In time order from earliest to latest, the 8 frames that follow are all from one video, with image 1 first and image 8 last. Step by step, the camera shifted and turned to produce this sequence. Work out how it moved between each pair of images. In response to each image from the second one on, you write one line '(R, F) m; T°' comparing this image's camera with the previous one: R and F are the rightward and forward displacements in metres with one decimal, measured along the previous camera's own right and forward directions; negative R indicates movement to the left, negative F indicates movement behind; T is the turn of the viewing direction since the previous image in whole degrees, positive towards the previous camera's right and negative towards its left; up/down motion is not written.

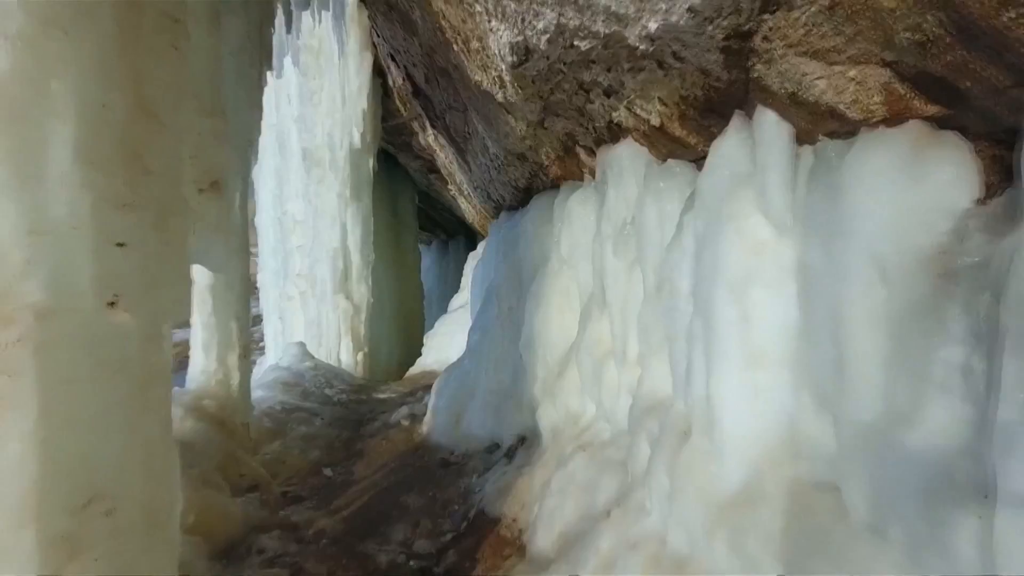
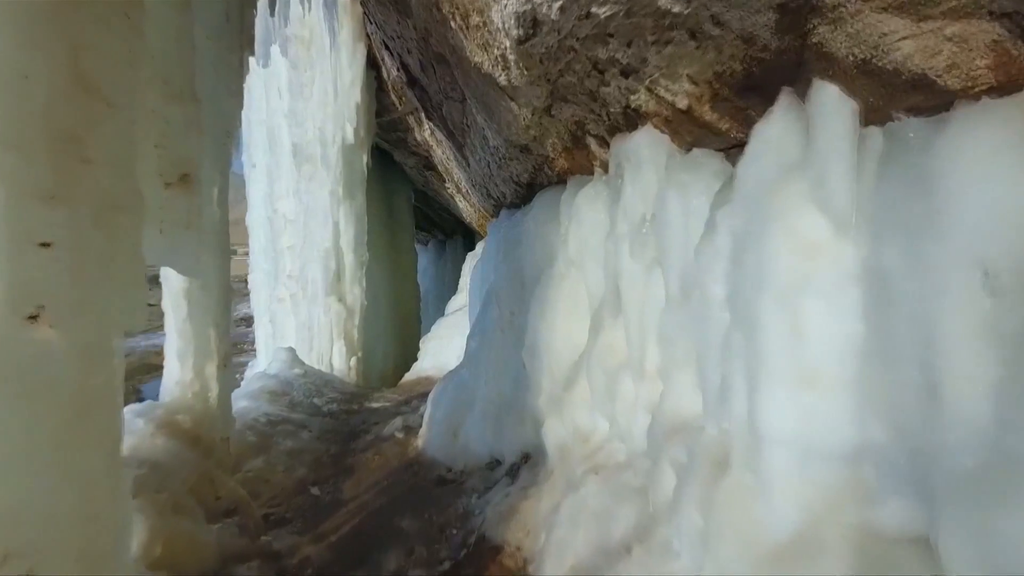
(0.0, +0.3) m; 0°
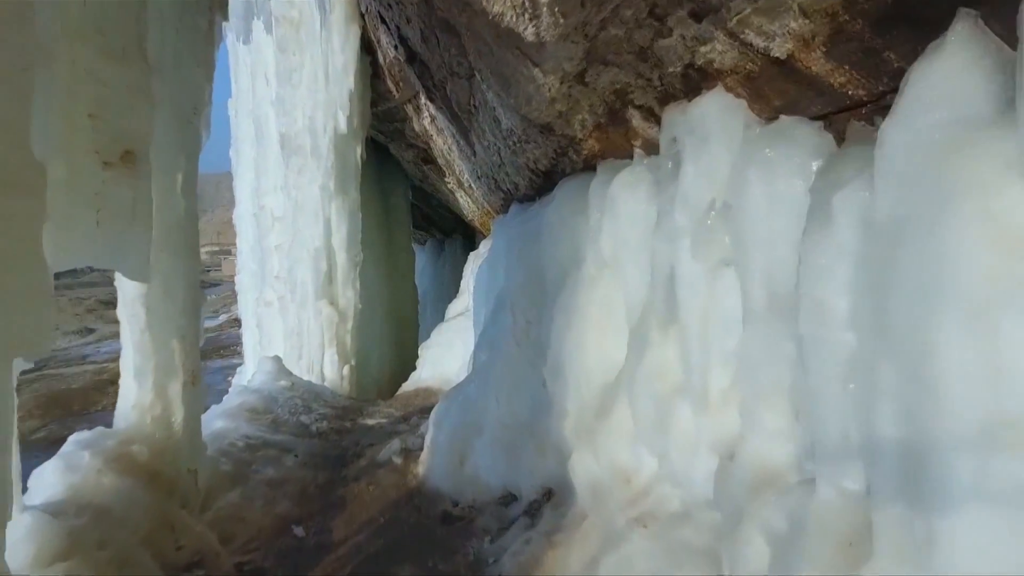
(0.0, +0.4) m; 0°
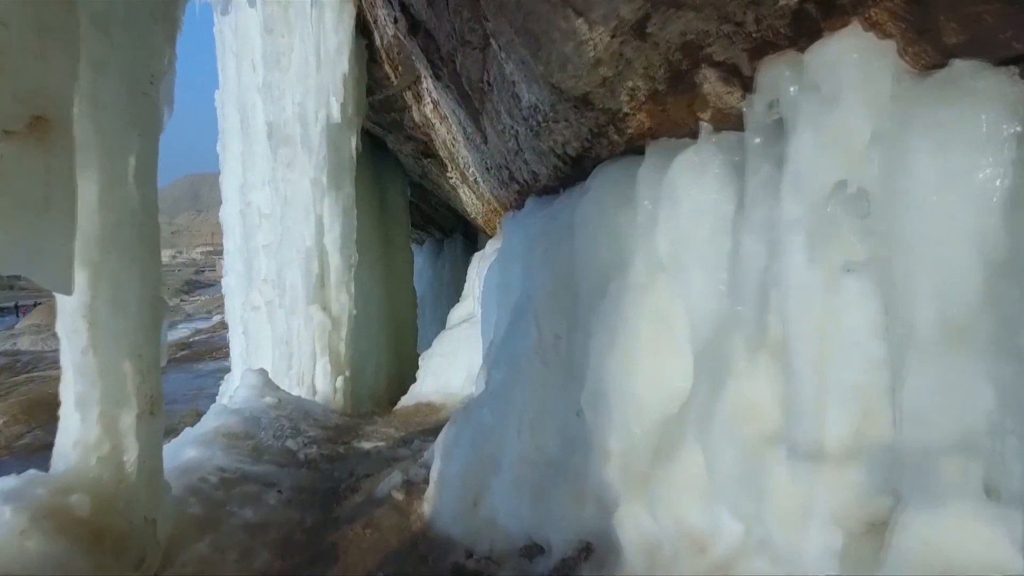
(-0.1, +0.4) m; 0°
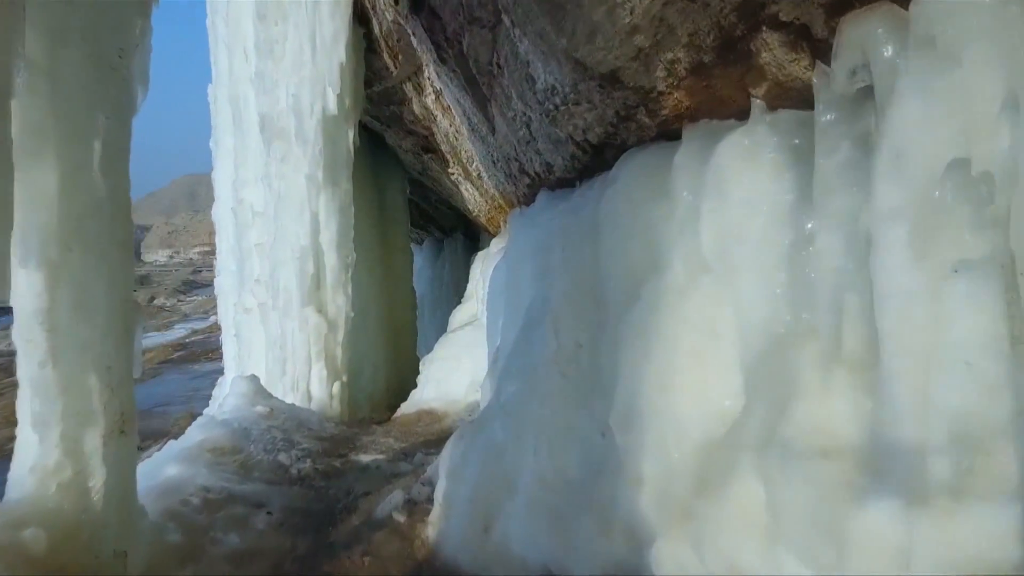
(0.0, +0.2) m; 0°
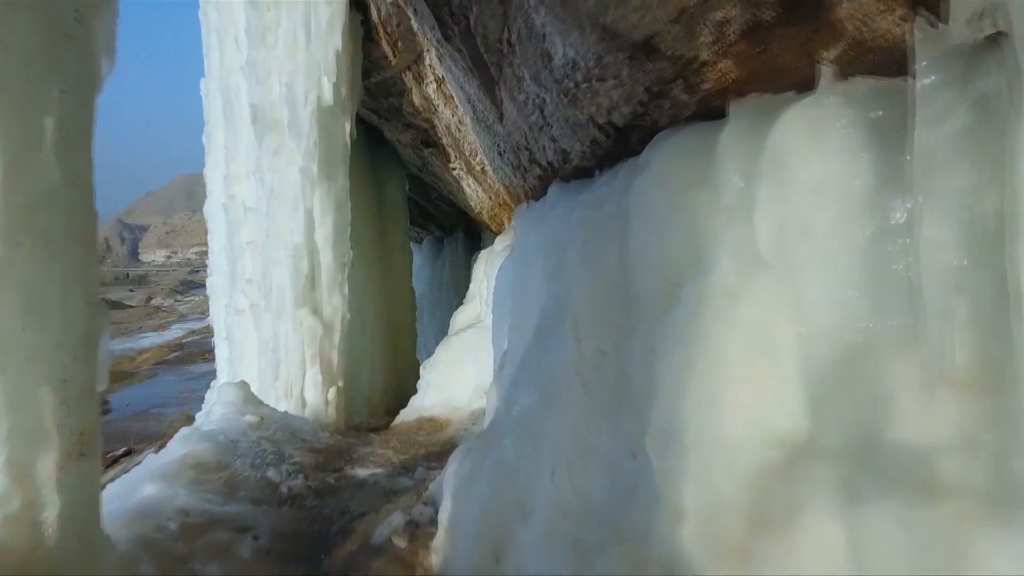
(0.0, +0.2) m; 0°
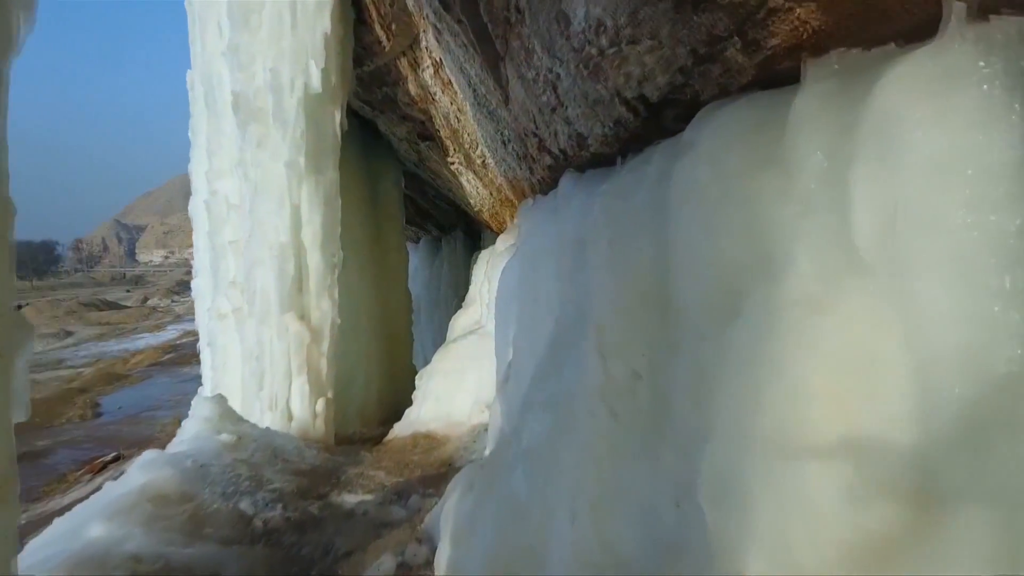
(0.0, +0.3) m; 0°
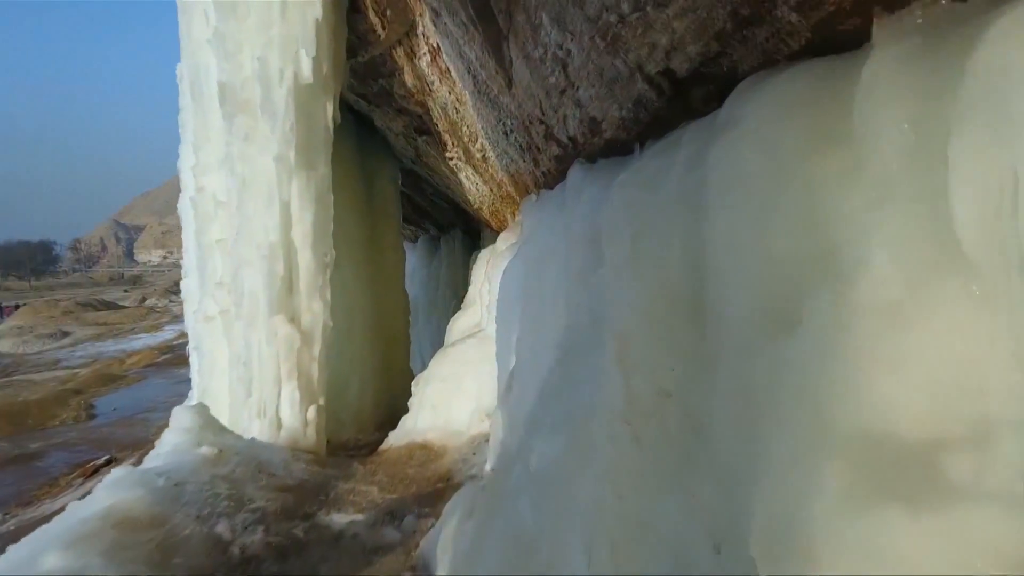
(0.0, +0.2) m; 0°
